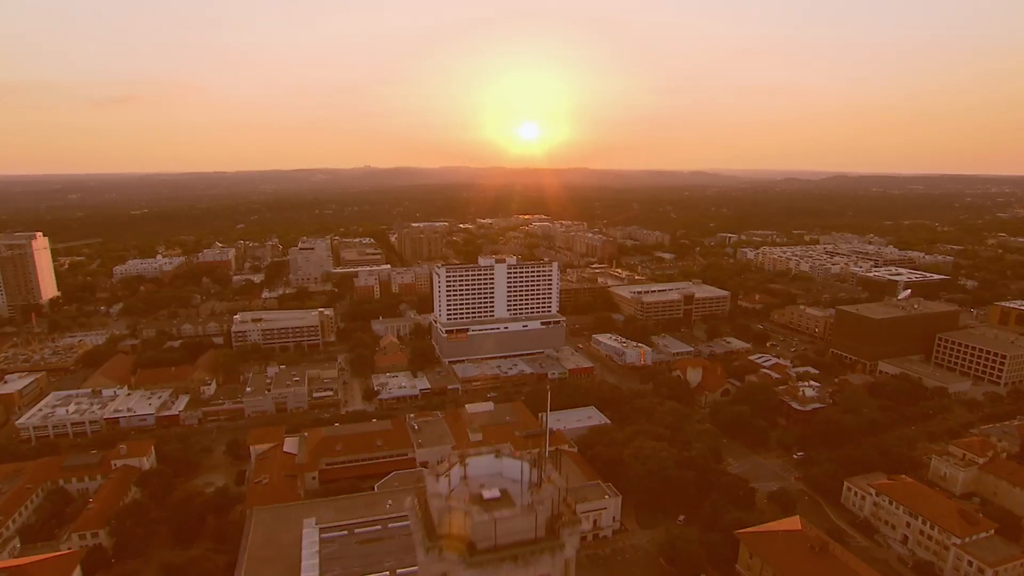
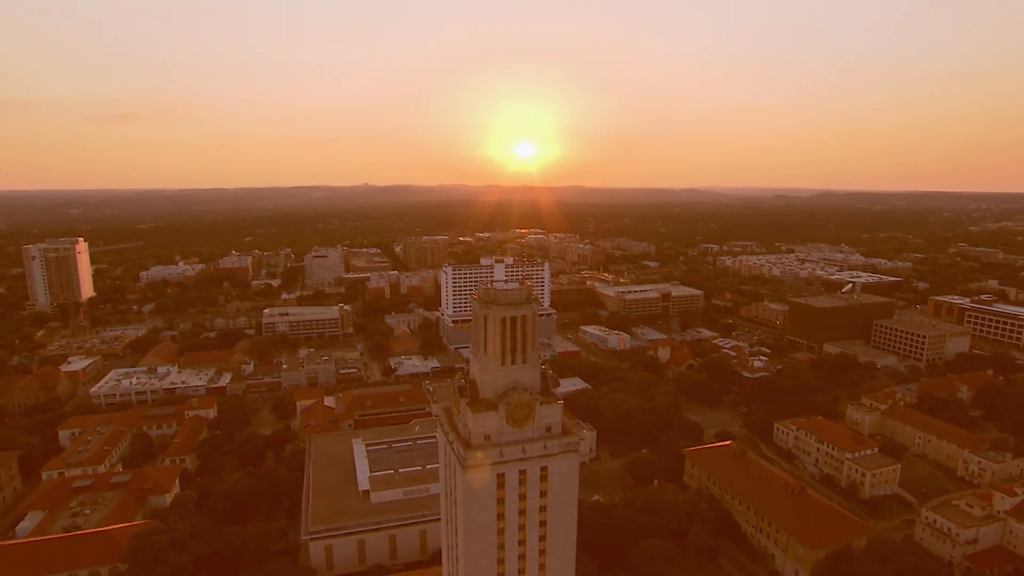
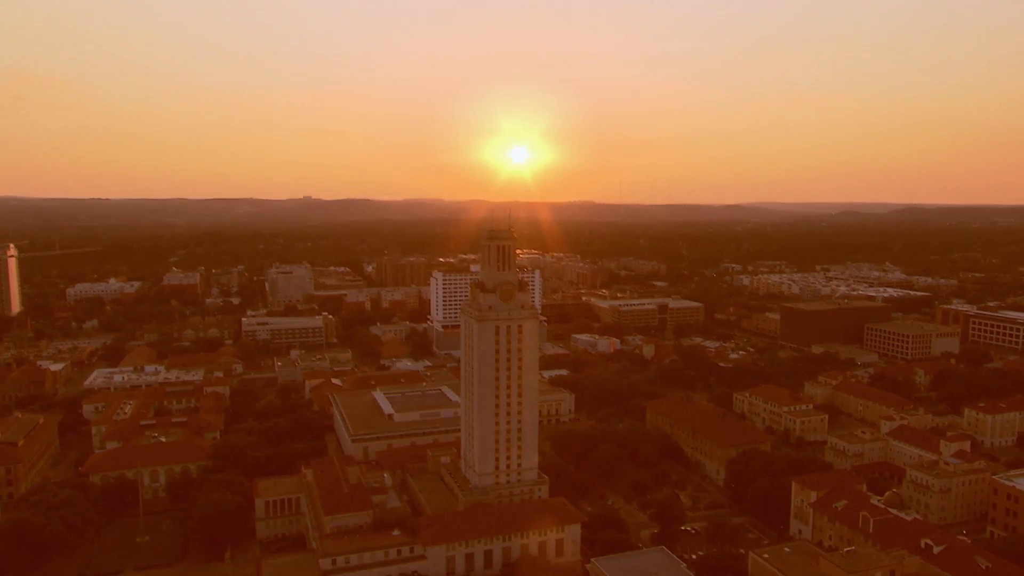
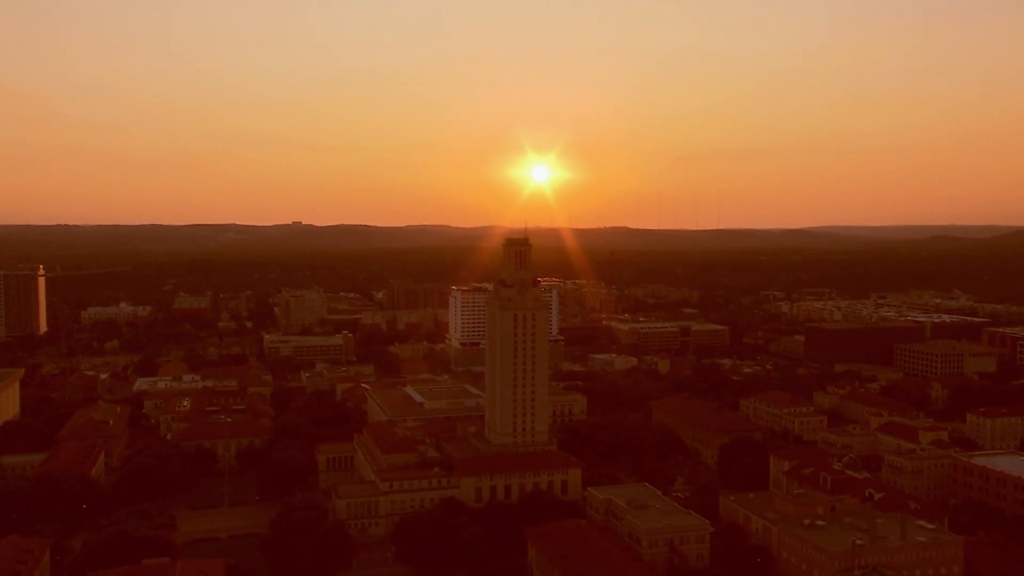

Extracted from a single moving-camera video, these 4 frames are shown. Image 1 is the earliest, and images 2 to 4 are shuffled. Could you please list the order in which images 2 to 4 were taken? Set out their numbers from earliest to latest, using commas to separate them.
2, 3, 4
